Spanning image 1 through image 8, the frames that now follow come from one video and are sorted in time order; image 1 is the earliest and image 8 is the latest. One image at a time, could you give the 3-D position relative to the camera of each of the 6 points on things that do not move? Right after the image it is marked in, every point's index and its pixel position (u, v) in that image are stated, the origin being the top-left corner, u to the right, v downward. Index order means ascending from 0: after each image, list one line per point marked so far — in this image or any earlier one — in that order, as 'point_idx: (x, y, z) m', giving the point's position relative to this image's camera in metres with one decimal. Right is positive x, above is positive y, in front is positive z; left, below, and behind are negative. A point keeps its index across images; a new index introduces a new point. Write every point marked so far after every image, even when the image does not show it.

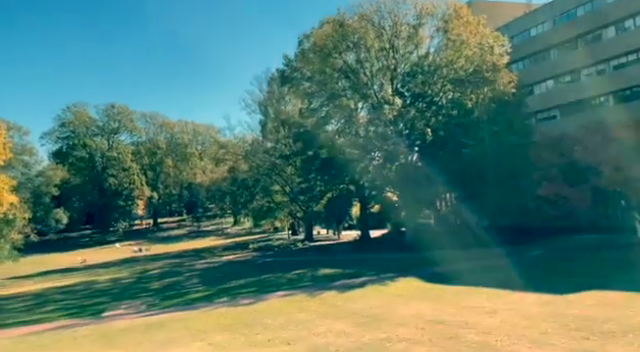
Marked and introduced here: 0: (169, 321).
0: (-4.2, -4.1, +15.7) m
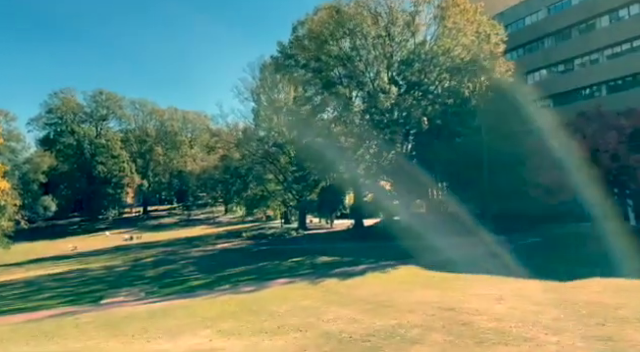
0: (-4.1, -3.7, +15.5) m
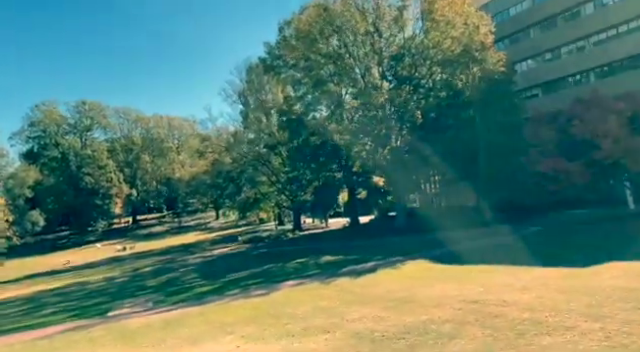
0: (-3.6, -3.8, +15.1) m
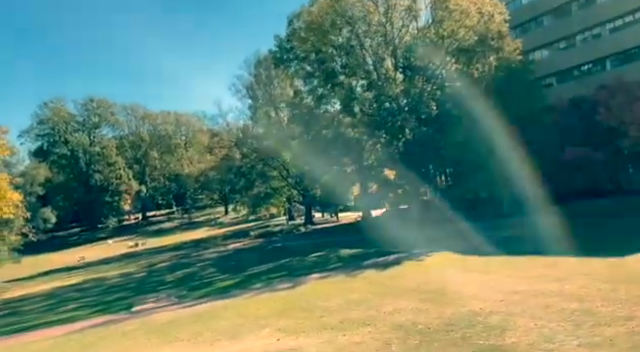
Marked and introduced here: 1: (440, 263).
0: (-2.8, -3.6, +14.9) m
1: (+4.1, -2.9, +19.0) m
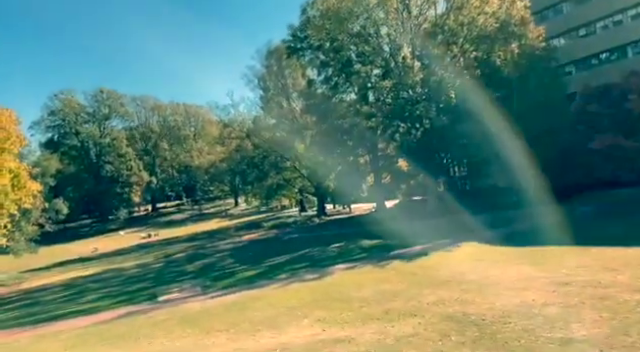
0: (-1.9, -3.3, +14.5) m
1: (+5.0, -2.6, +18.5) m
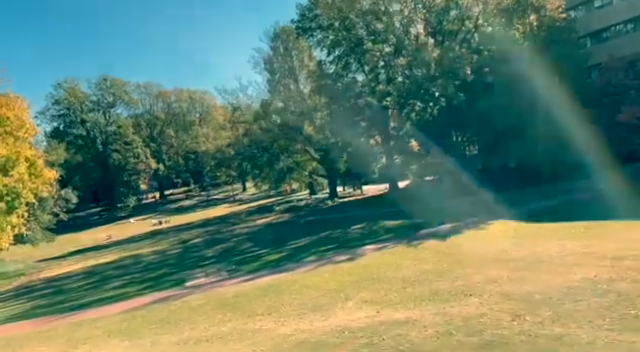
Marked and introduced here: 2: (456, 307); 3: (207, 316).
0: (-1.0, -2.7, +14.1) m
1: (+5.9, -1.8, +18.1) m
2: (+2.2, -2.1, +8.8) m
3: (-2.4, -2.9, +11.5) m
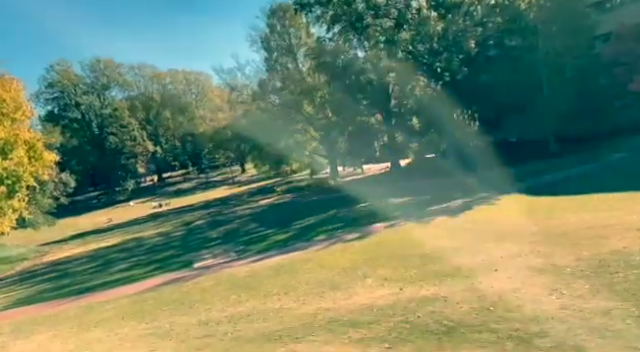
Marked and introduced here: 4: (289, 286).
0: (-0.6, -2.2, +13.8) m
1: (+6.2, -0.9, +17.8) m
2: (+2.5, -1.6, +8.5) m
3: (-2.0, -2.4, +11.2) m
4: (-0.6, -2.2, +11.3) m
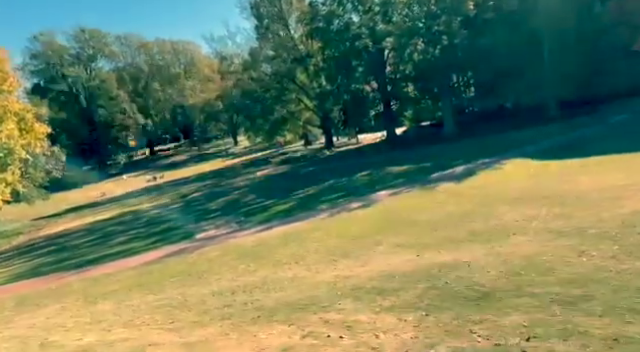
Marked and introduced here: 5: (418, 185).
0: (-0.4, -1.4, +13.5) m
1: (+6.3, +0.2, +17.5) m
2: (+2.8, -1.0, +8.3) m
3: (-1.8, -1.8, +10.9) m
4: (-0.4, -1.6, +11.0) m
5: (+3.4, -0.3, +19.3) m
